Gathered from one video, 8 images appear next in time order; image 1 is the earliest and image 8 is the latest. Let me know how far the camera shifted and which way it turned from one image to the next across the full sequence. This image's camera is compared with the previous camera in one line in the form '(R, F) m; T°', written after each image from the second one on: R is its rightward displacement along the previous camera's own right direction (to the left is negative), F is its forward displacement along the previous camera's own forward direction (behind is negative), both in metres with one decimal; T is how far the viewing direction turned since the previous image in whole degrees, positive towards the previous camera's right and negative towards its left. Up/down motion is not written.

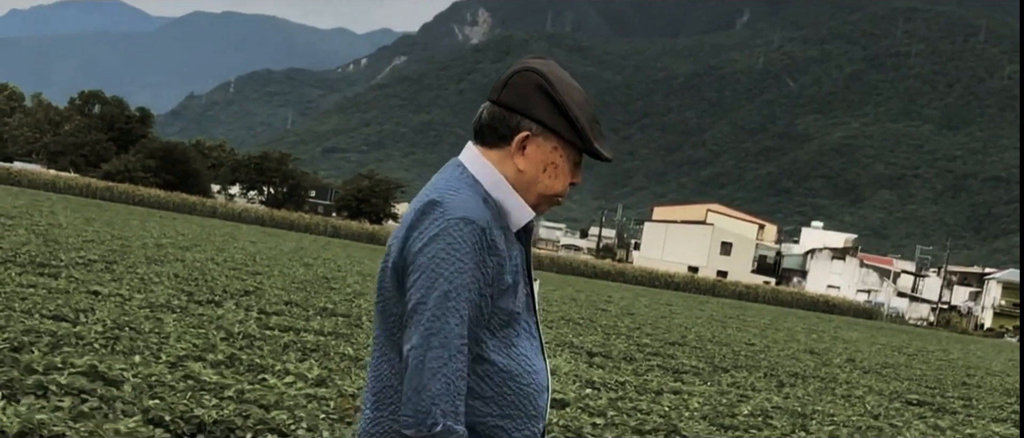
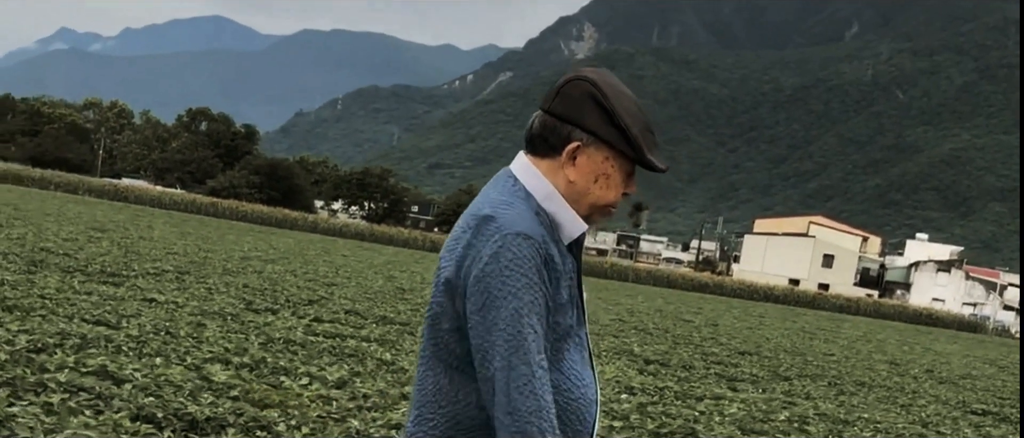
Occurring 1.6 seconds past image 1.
(+0.7, +0.1) m; -7°
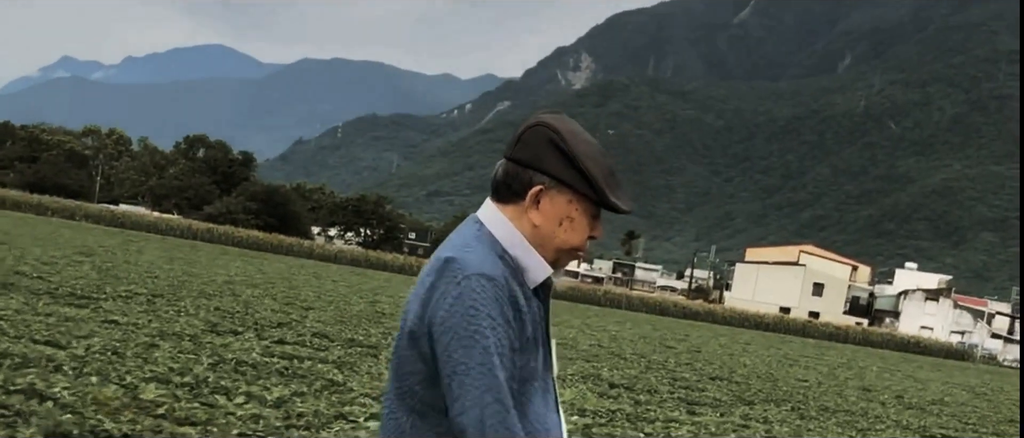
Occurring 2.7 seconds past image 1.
(+0.5, -0.1) m; -1°
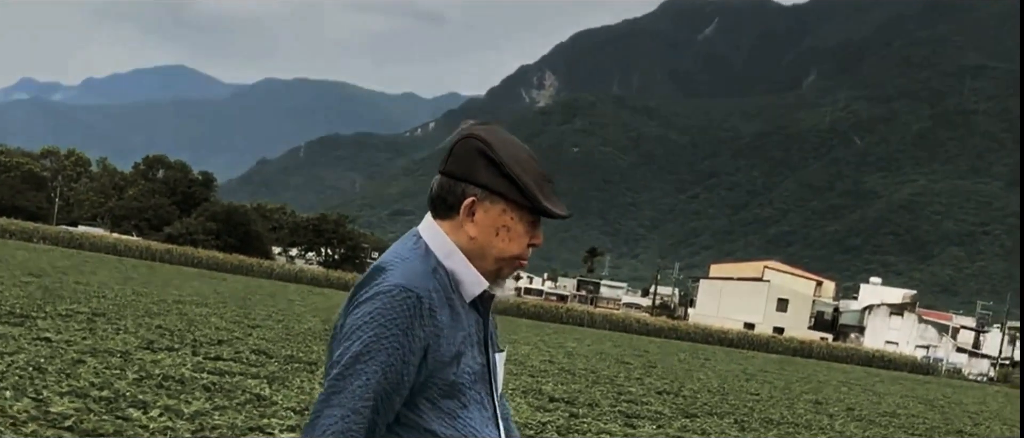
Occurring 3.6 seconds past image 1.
(+0.4, +0.1) m; +1°
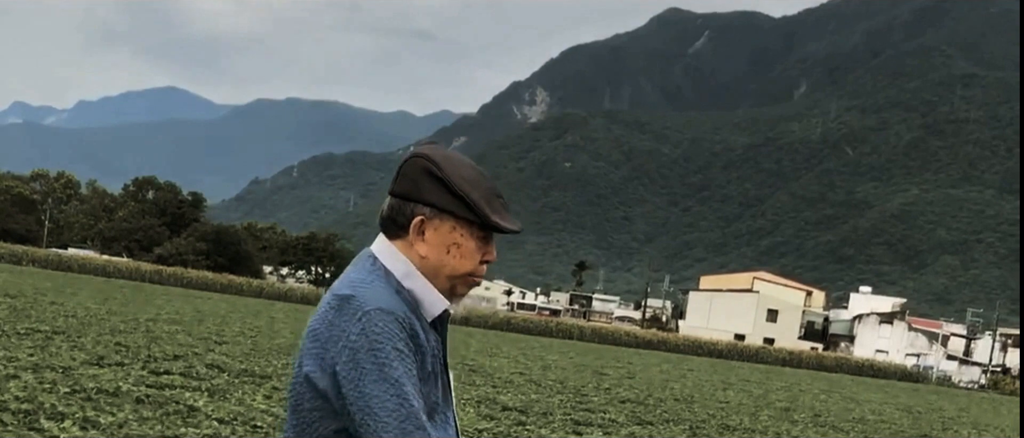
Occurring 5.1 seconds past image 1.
(+0.6, 0.0) m; -1°
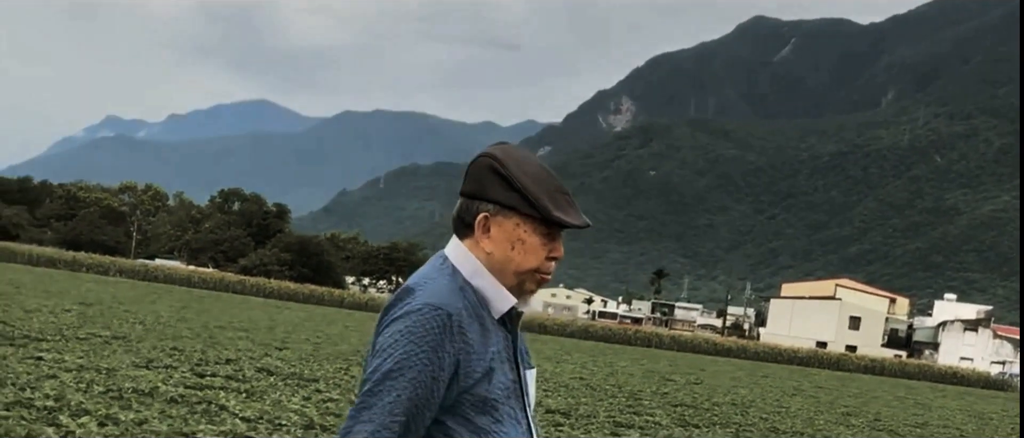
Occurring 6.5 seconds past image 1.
(+0.6, +0.1) m; -6°
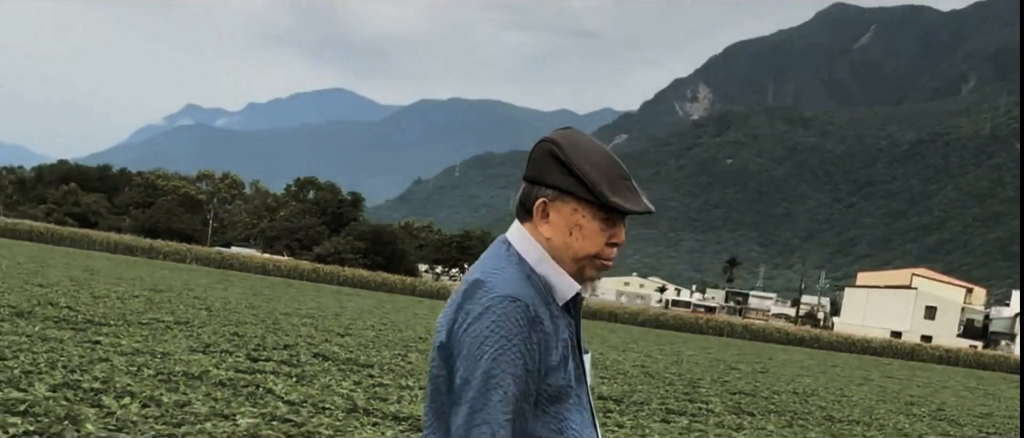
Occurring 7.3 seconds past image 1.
(+0.3, +0.1) m; -5°
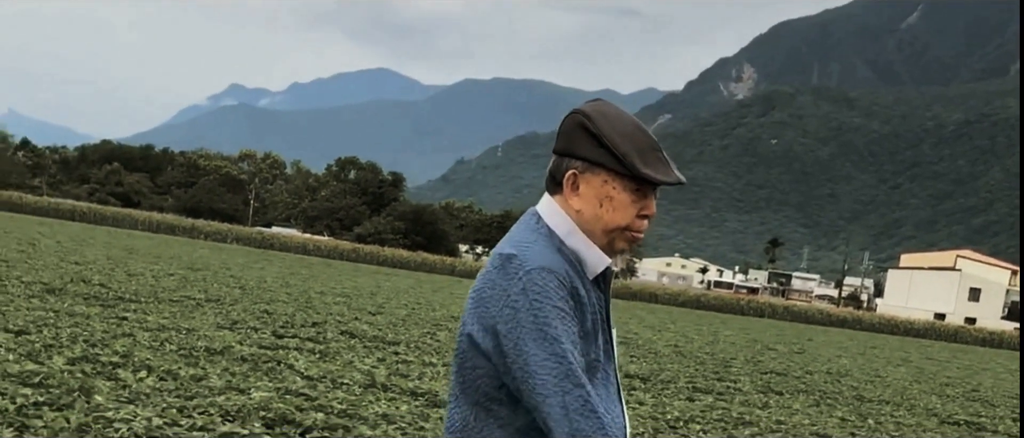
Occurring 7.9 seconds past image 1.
(+0.2, +0.1) m; -3°
